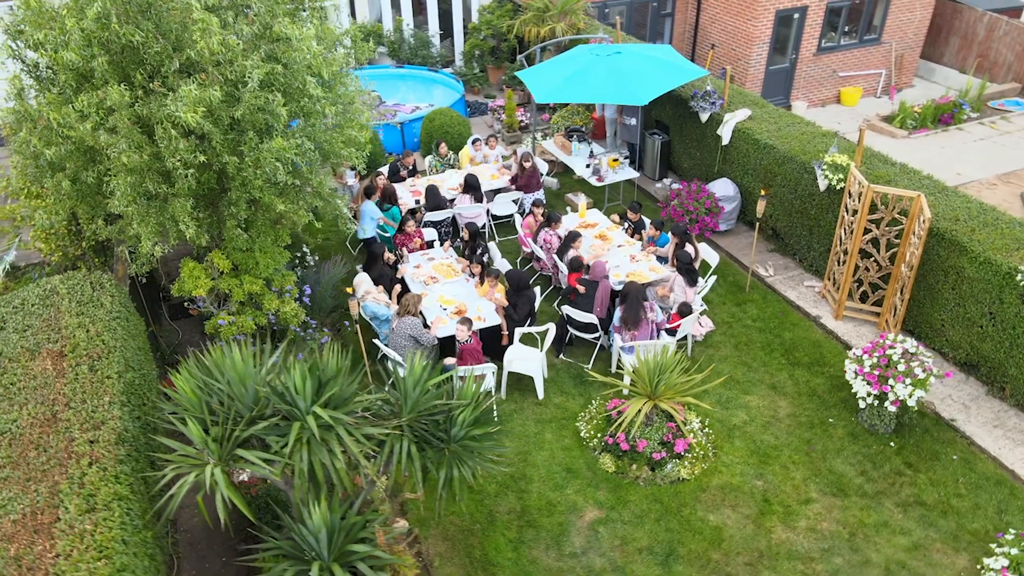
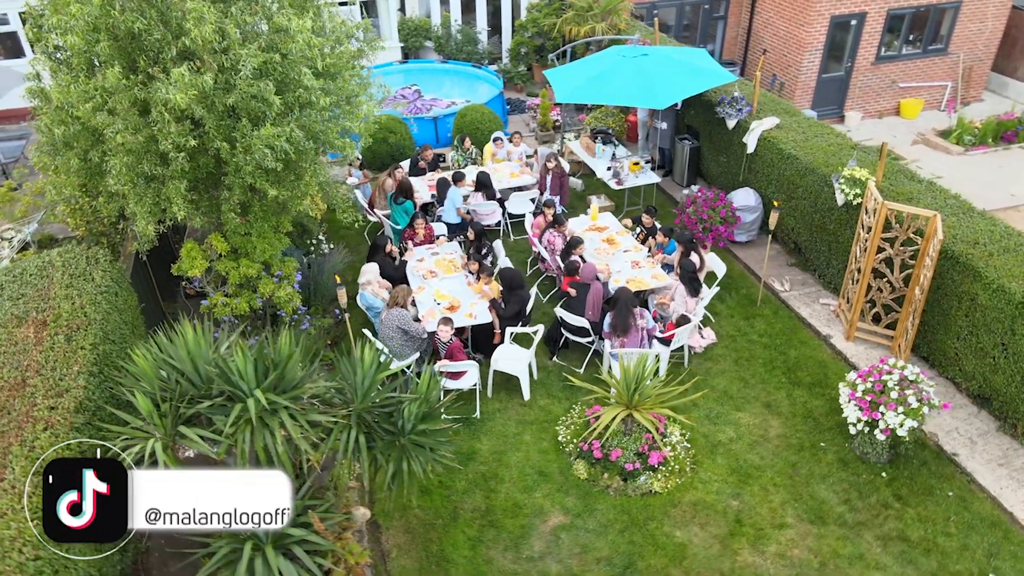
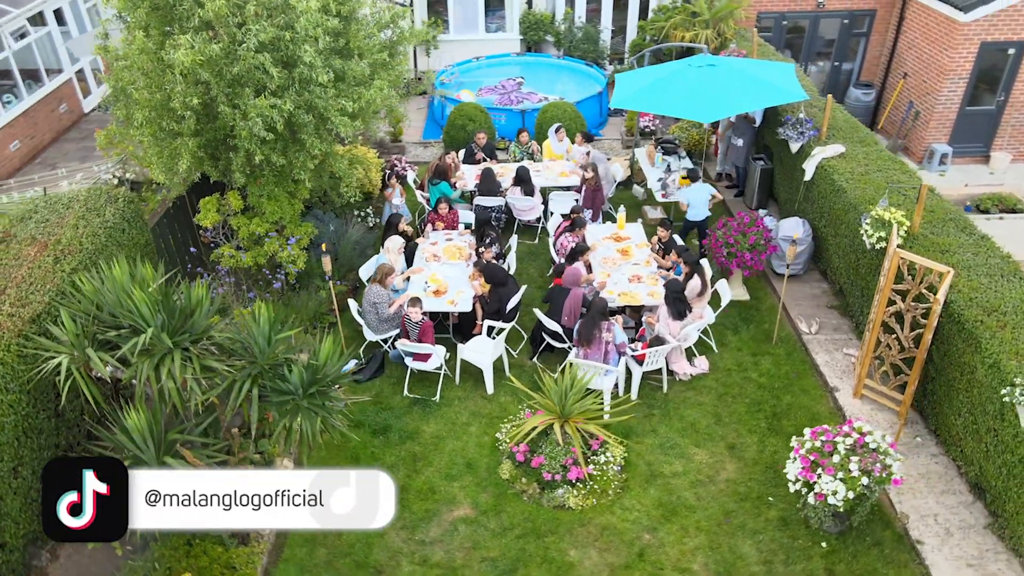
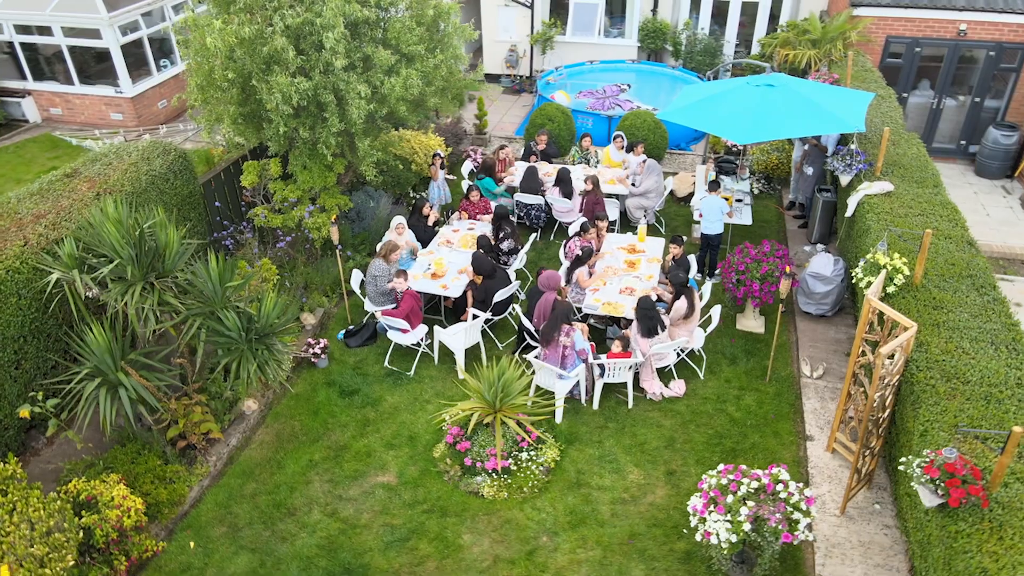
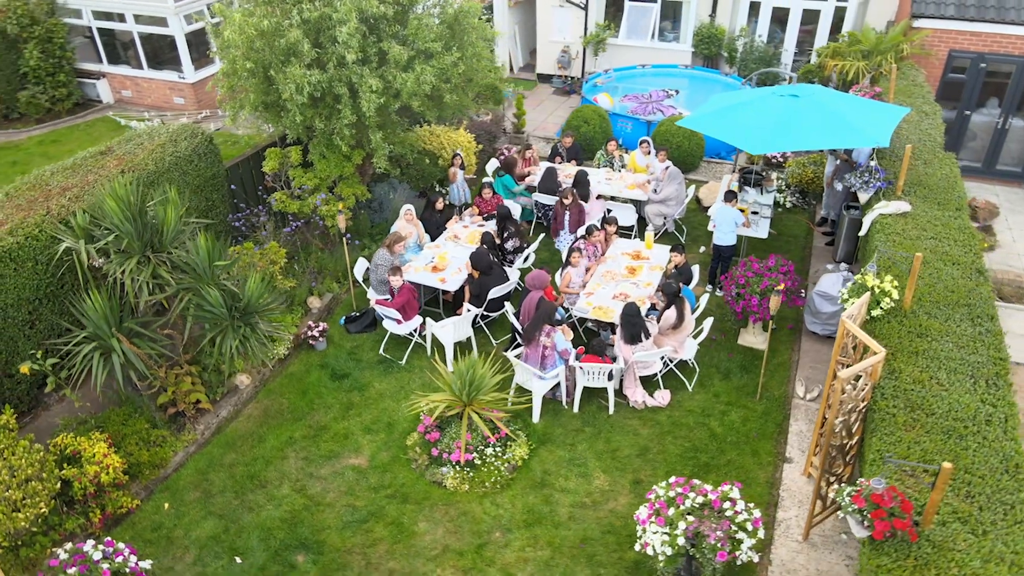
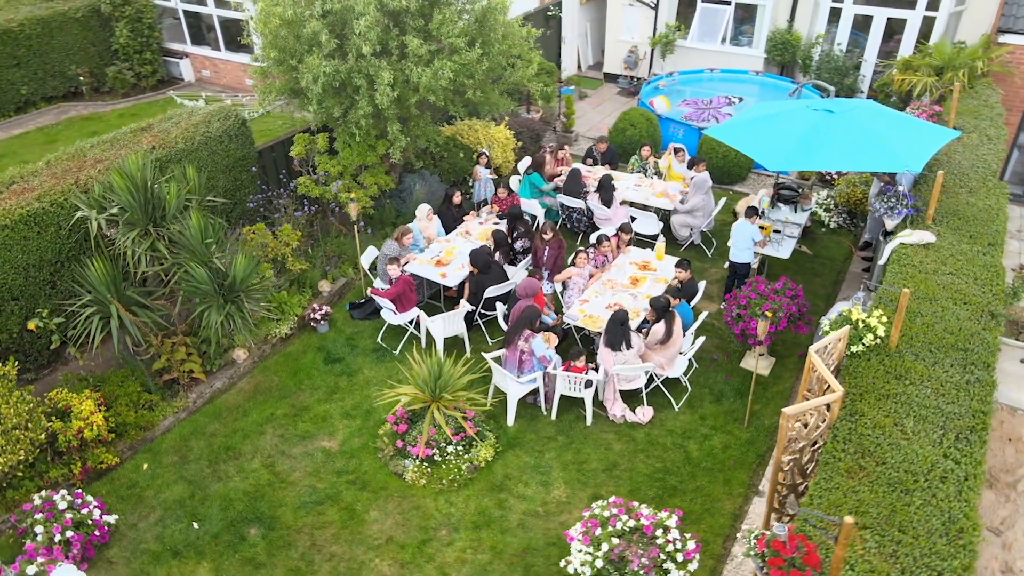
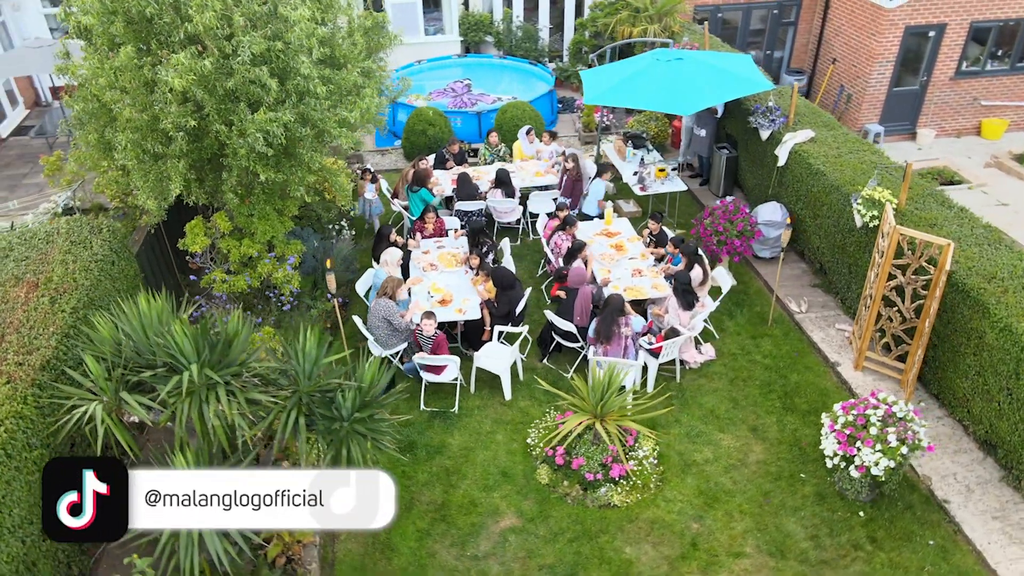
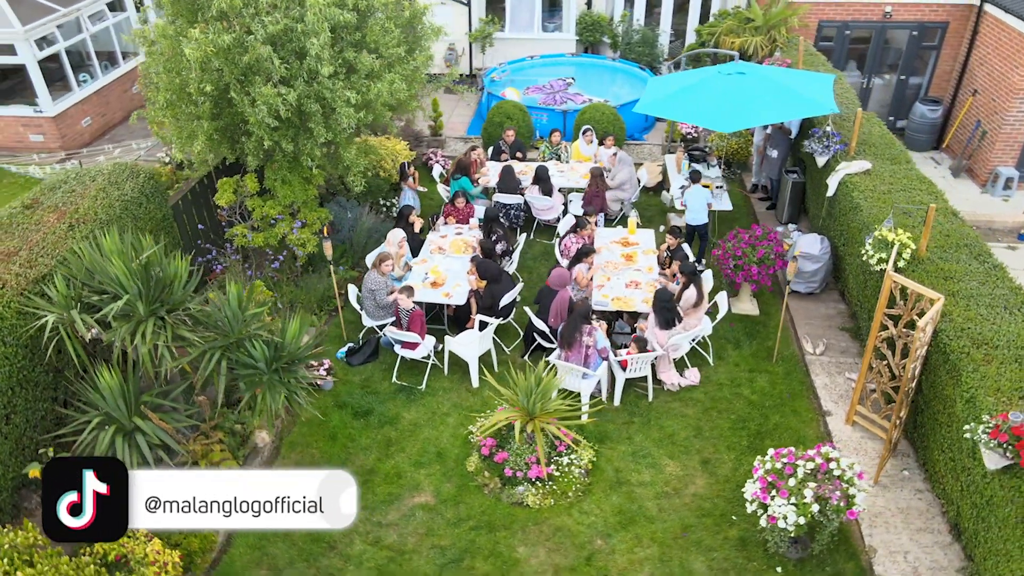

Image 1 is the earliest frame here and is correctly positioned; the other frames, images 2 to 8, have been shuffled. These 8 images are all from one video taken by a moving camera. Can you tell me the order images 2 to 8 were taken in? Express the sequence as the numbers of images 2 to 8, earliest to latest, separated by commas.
2, 7, 3, 8, 4, 5, 6
